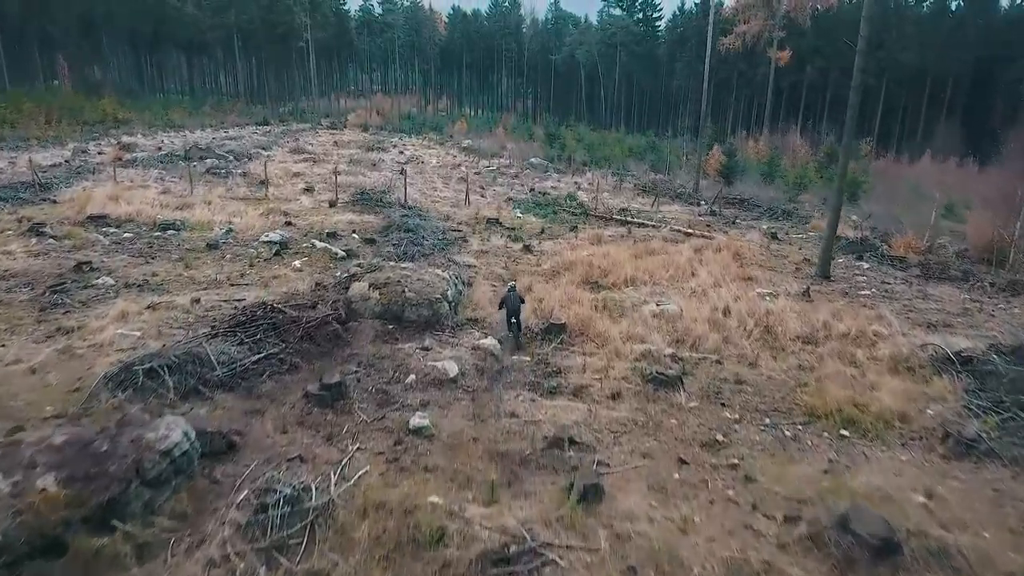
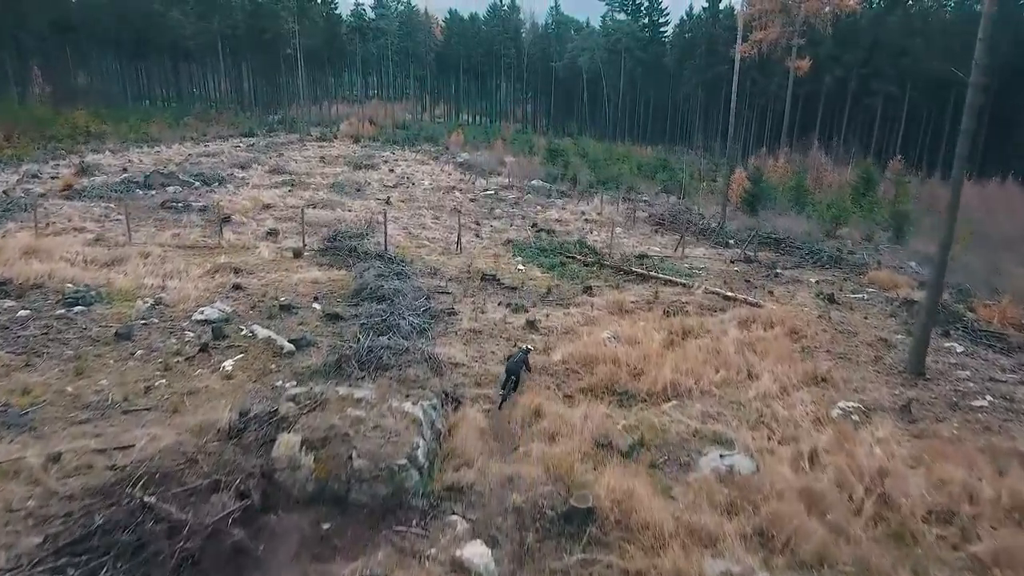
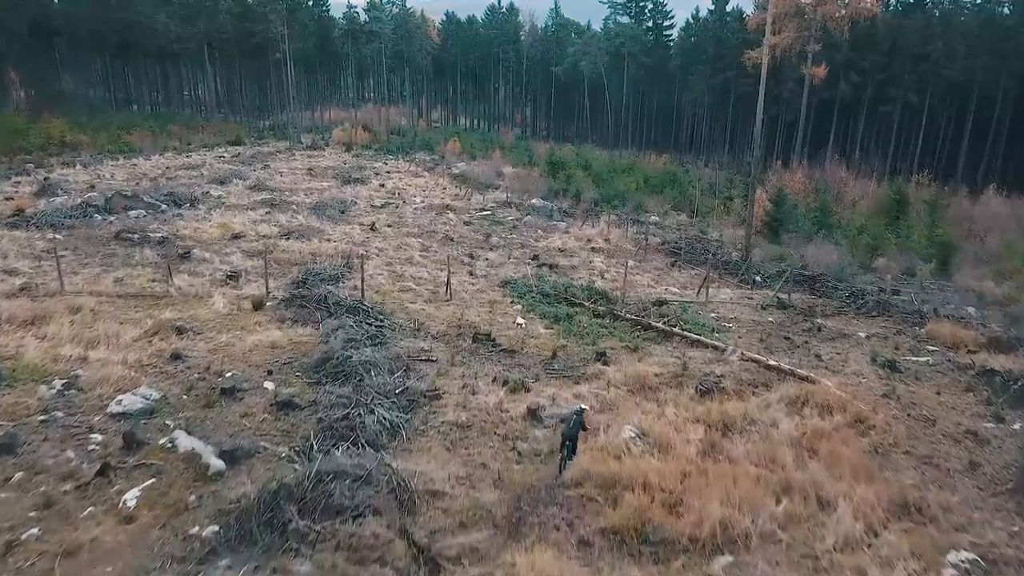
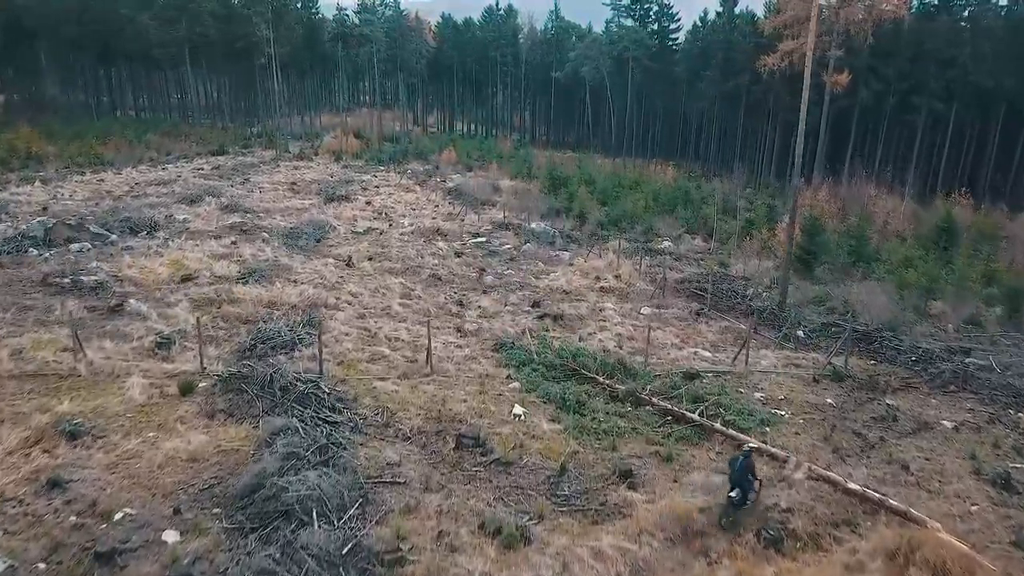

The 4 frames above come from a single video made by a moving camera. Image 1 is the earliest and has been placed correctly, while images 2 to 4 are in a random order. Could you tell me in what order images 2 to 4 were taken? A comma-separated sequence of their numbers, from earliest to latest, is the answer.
2, 3, 4
